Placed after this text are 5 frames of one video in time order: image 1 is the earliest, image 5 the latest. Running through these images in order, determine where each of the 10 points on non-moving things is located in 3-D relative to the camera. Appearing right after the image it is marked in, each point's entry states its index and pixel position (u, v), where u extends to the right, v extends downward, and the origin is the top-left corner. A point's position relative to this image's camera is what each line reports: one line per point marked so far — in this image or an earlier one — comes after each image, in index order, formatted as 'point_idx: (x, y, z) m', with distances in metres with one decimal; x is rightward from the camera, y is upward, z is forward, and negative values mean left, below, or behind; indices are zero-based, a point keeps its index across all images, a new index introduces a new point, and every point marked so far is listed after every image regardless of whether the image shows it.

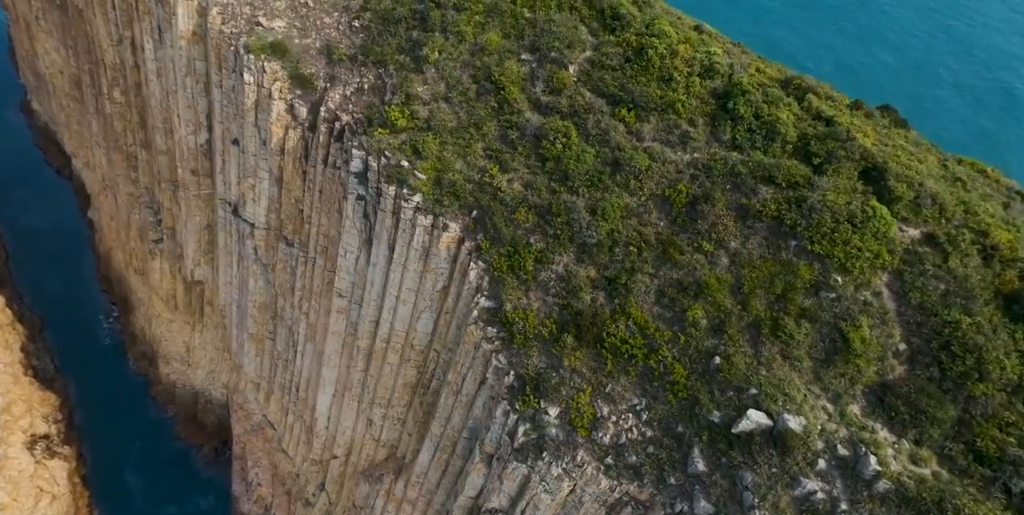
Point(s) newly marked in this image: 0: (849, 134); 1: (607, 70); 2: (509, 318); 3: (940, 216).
0: (+8.1, +2.9, +15.7) m
1: (+2.7, +5.3, +18.5) m
2: (-0.1, -1.5, +17.0) m
3: (+9.4, +0.9, +14.4) m
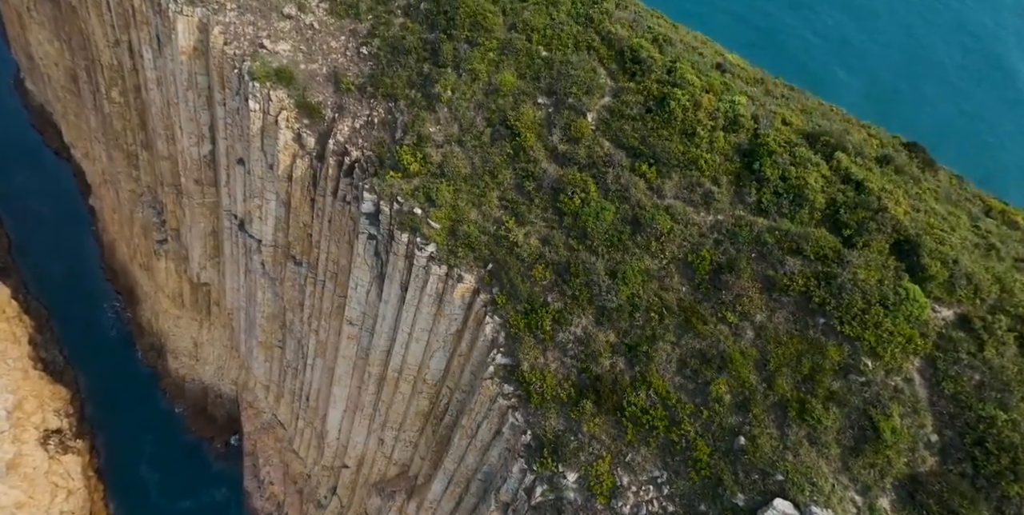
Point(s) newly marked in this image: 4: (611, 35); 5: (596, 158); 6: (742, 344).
0: (+8.6, +1.2, +15.1) m
1: (+3.1, +3.7, +17.8) m
2: (+0.3, -3.1, +16.7) m
3: (+9.9, -0.8, +14.0) m
4: (+3.0, +6.5, +19.4) m
5: (+2.3, +2.7, +17.7) m
6: (+5.3, -2.0, +14.9) m
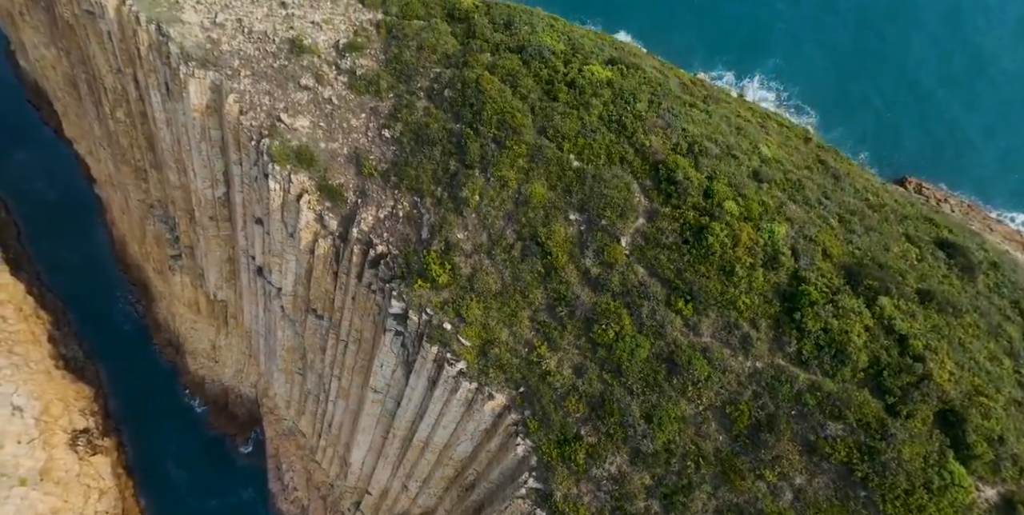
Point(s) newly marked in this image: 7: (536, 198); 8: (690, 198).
0: (+9.4, -2.4, +14.9) m
1: (+4.0, +0.2, +17.4) m
2: (+1.3, -6.7, +16.8) m
3: (+10.7, -4.6, +13.8) m
4: (+3.8, +3.1, +18.7) m
5: (+3.2, -0.8, +17.4) m
6: (+6.1, -5.7, +14.9) m
7: (+0.7, +1.7, +18.8) m
8: (+4.8, +1.7, +17.7) m
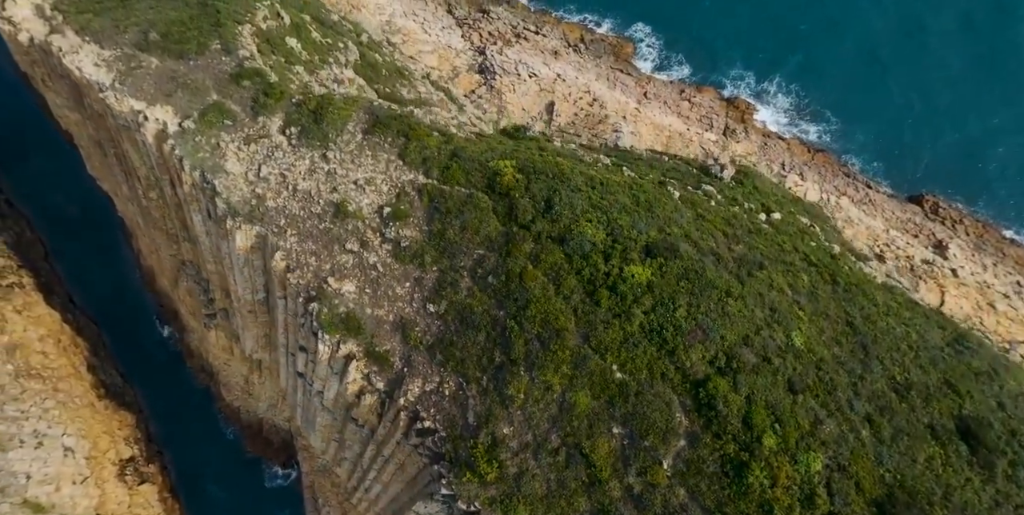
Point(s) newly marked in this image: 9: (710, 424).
0: (+10.8, -9.0, +16.0) m
1: (+5.4, -6.2, +18.4) m
2: (+2.7, -13.1, +18.4) m
3: (+12.1, -11.2, +15.2) m
4: (+5.2, -3.2, +19.5) m
5: (+4.6, -7.2, +18.5) m
6: (+7.5, -12.3, +16.4) m
7: (+2.1, -4.6, +19.9) m
8: (+6.2, -4.7, +18.7) m
9: (+5.7, -4.7, +18.9) m
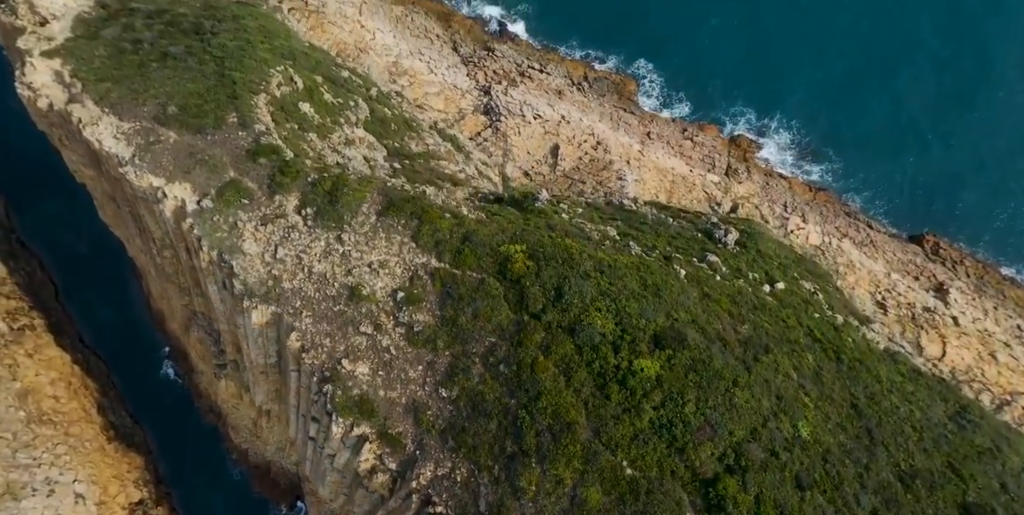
0: (+11.2, -11.9, +16.3) m
1: (+5.8, -9.2, +18.8) m
2: (+3.1, -16.1, +18.6) m
3: (+12.5, -14.1, +15.3) m
4: (+5.6, -6.2, +20.0) m
5: (+4.9, -10.2, +18.9) m
6: (+7.9, -15.2, +16.6) m
7: (+2.5, -7.7, +20.3) m
8: (+6.6, -7.7, +19.1) m
9: (+6.1, -7.7, +19.3) m
